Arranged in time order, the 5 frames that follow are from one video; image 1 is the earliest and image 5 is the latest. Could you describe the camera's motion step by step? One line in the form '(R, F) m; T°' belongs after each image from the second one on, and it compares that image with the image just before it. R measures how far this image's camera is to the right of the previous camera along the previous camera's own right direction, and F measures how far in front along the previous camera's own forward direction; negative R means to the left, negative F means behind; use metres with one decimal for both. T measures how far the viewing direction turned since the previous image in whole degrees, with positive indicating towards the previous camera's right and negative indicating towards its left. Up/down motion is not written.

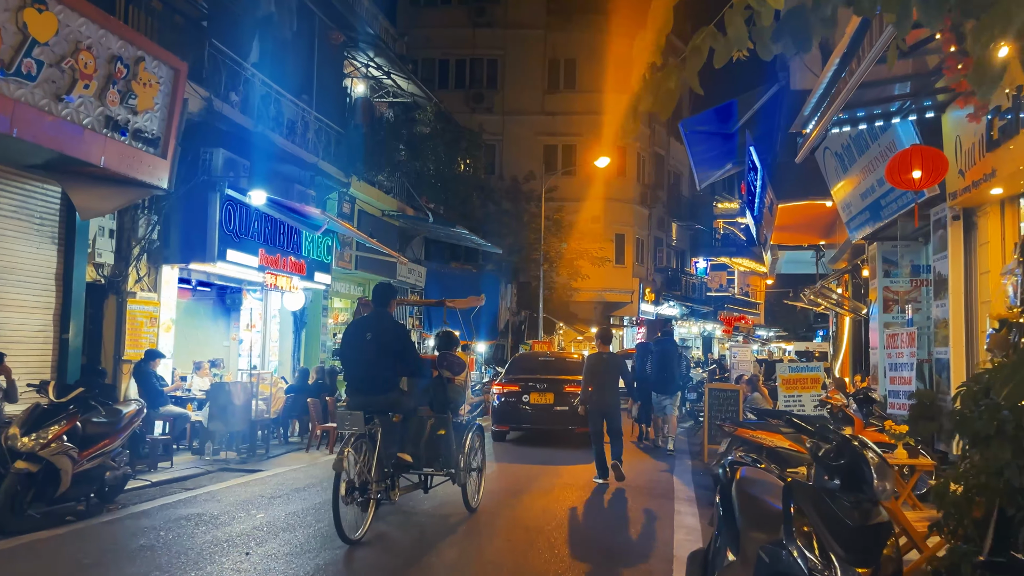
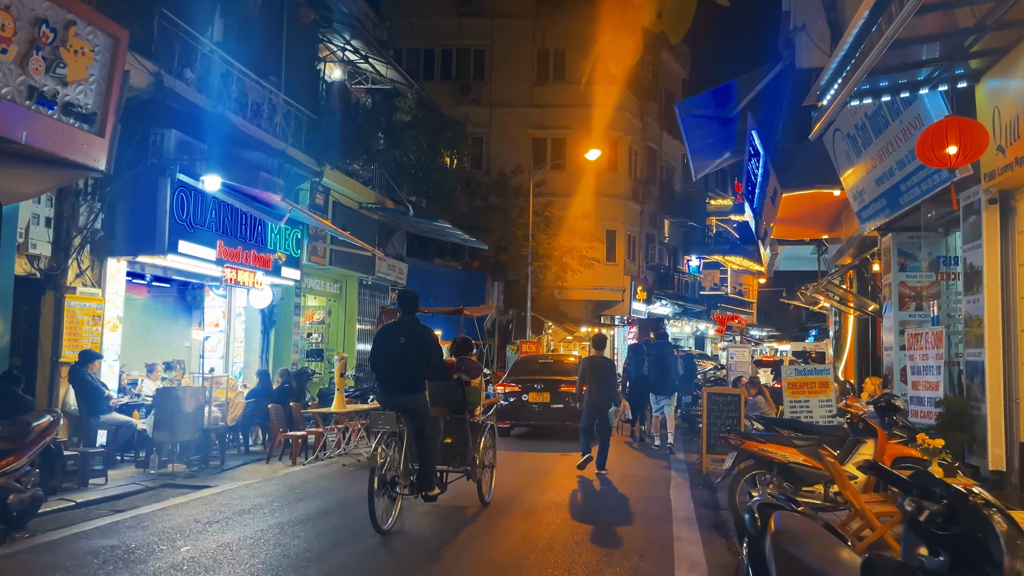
(+0.1, +1.1) m; +1°
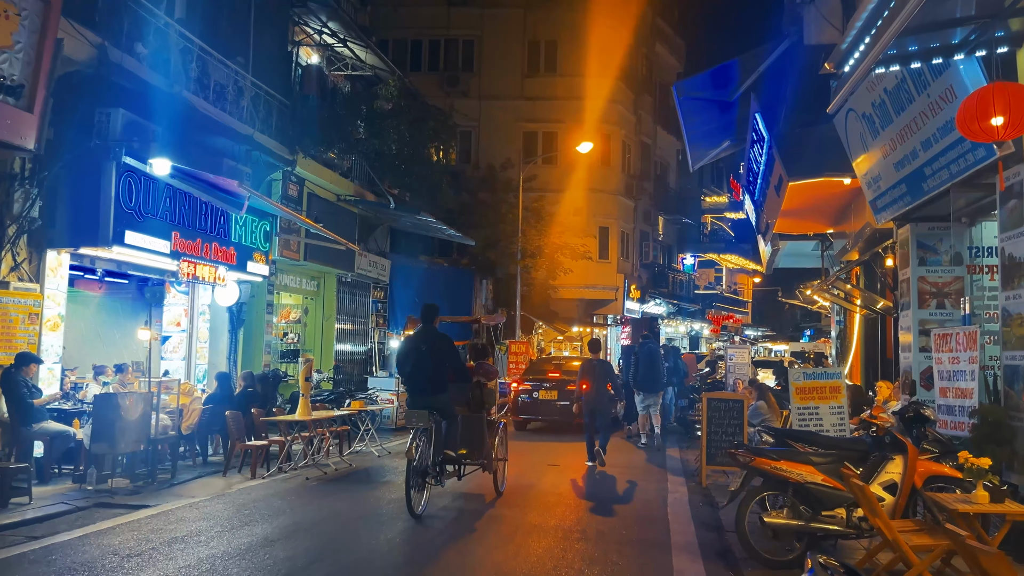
(+0.2, +1.0) m; 0°
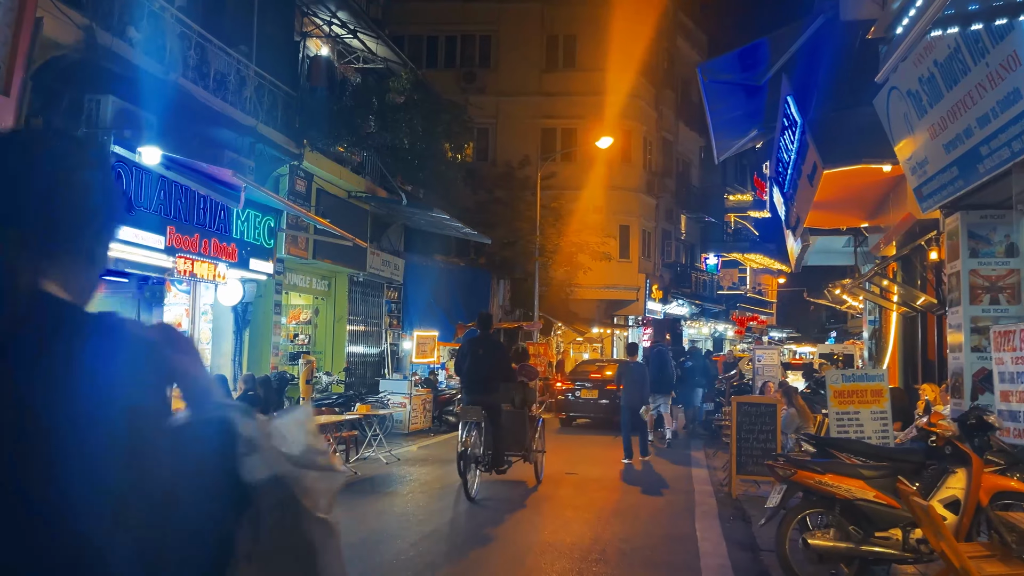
(+0.1, +0.7) m; -2°
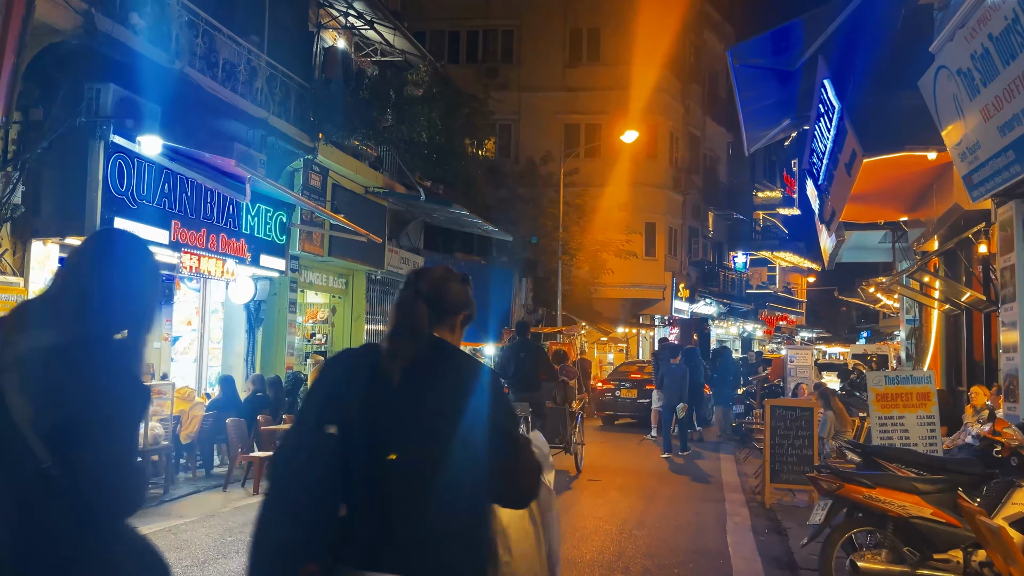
(+0.1, +0.6) m; -2°
